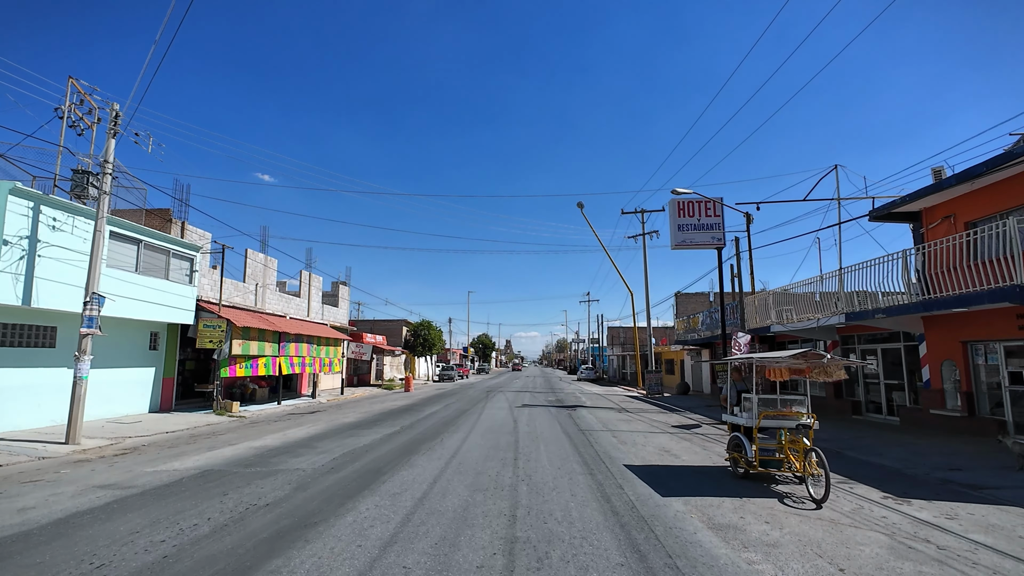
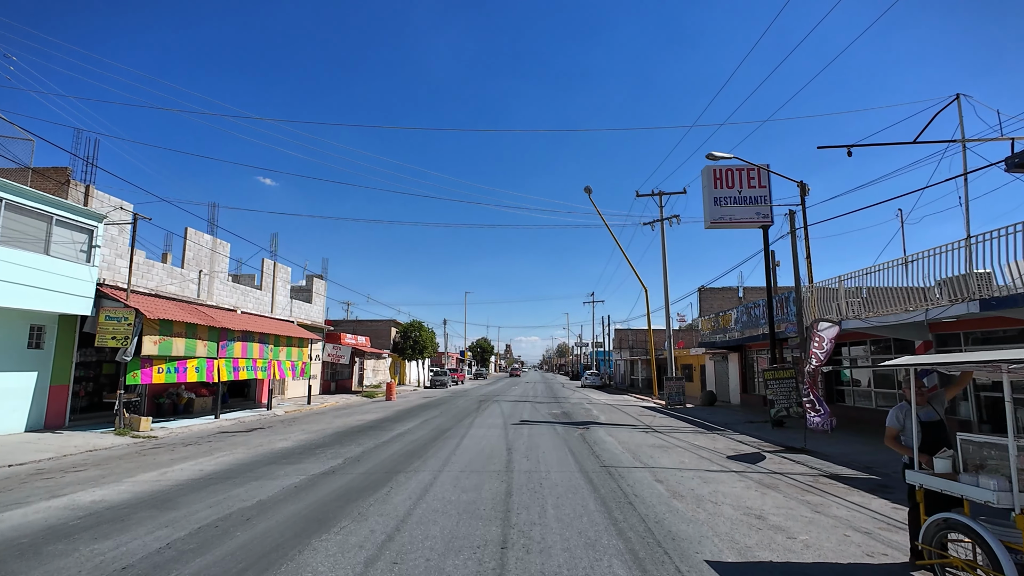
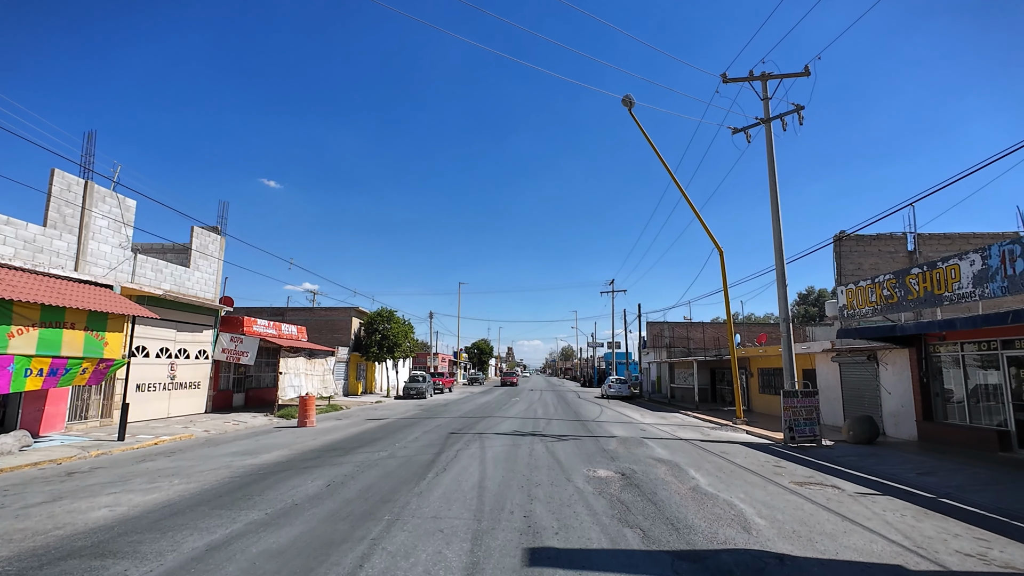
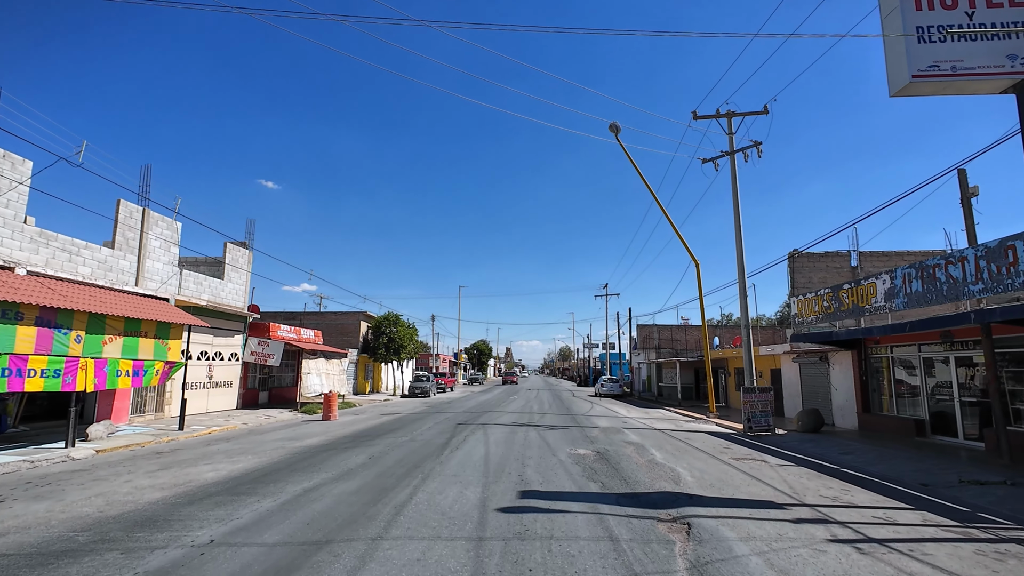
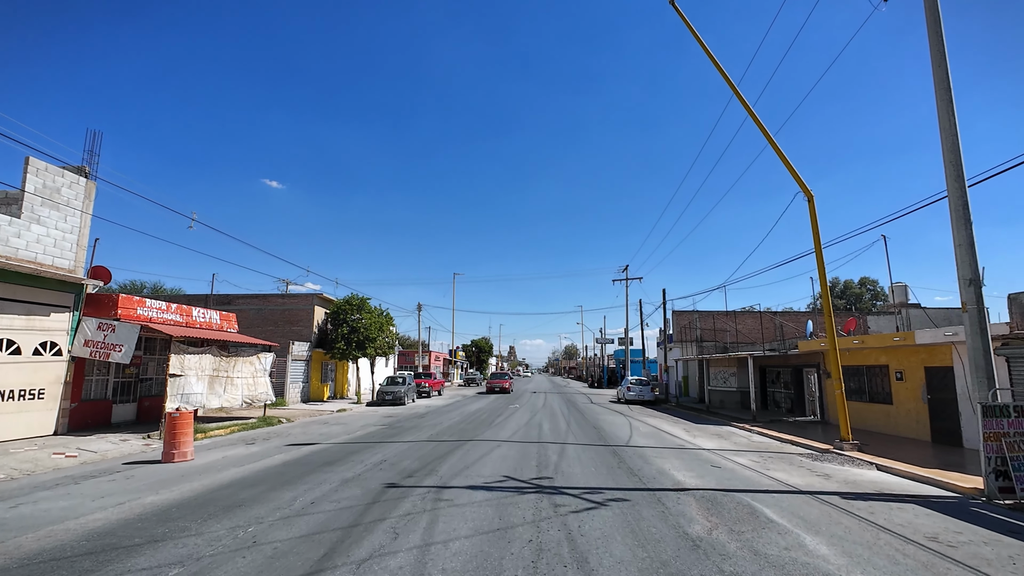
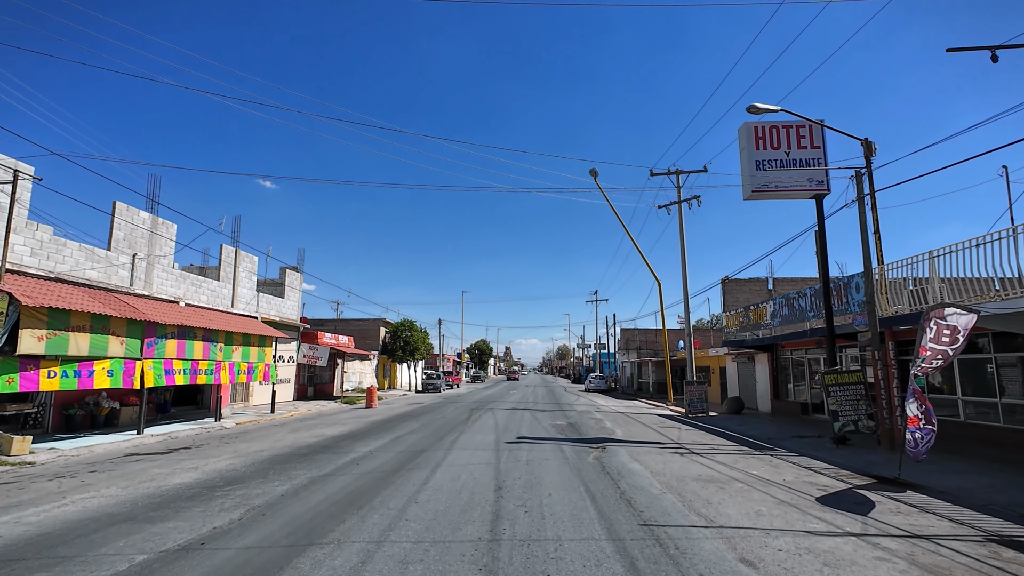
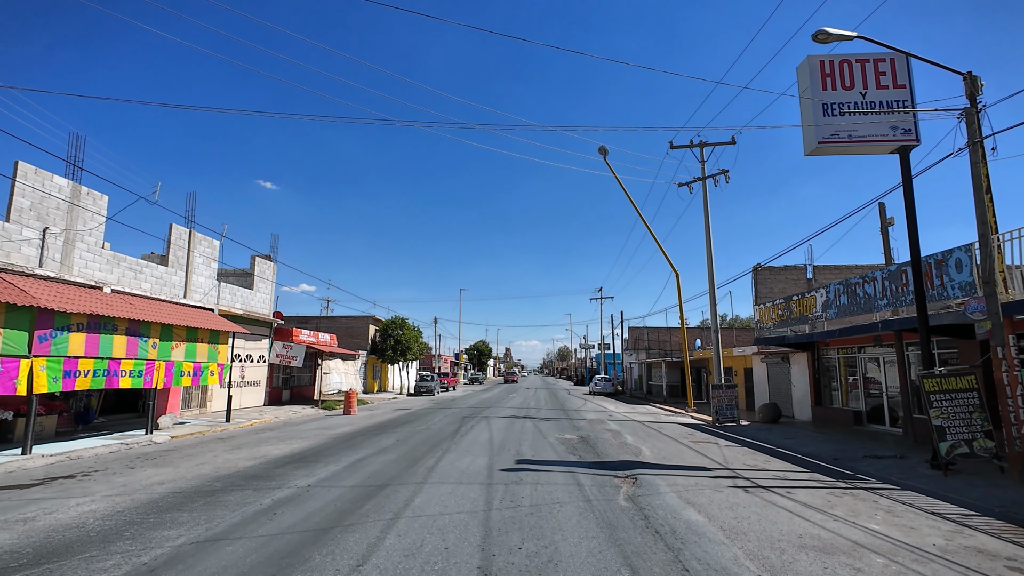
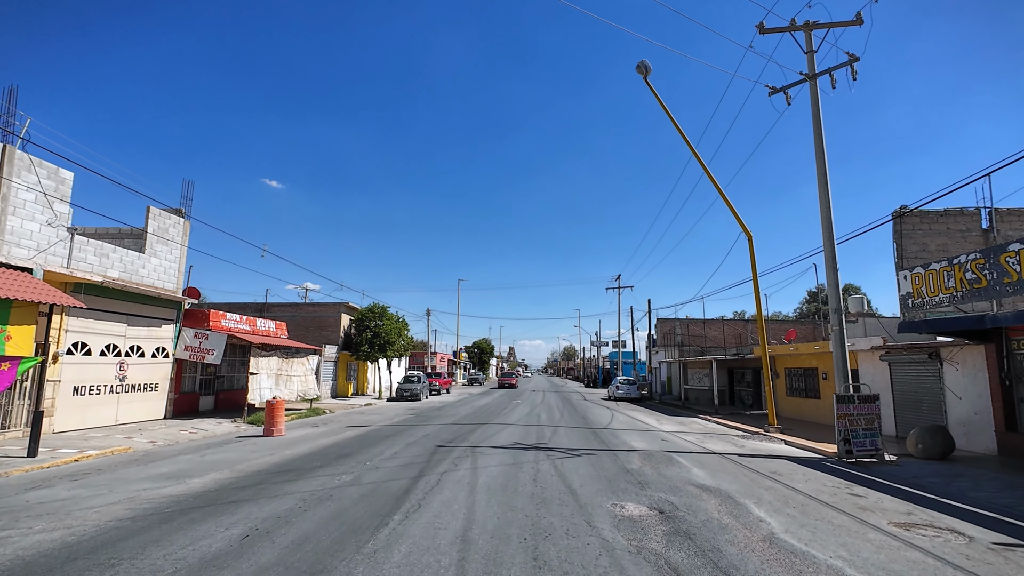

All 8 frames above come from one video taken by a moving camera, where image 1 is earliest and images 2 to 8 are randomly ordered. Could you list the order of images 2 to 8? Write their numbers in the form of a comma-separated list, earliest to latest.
2, 6, 7, 4, 3, 8, 5
